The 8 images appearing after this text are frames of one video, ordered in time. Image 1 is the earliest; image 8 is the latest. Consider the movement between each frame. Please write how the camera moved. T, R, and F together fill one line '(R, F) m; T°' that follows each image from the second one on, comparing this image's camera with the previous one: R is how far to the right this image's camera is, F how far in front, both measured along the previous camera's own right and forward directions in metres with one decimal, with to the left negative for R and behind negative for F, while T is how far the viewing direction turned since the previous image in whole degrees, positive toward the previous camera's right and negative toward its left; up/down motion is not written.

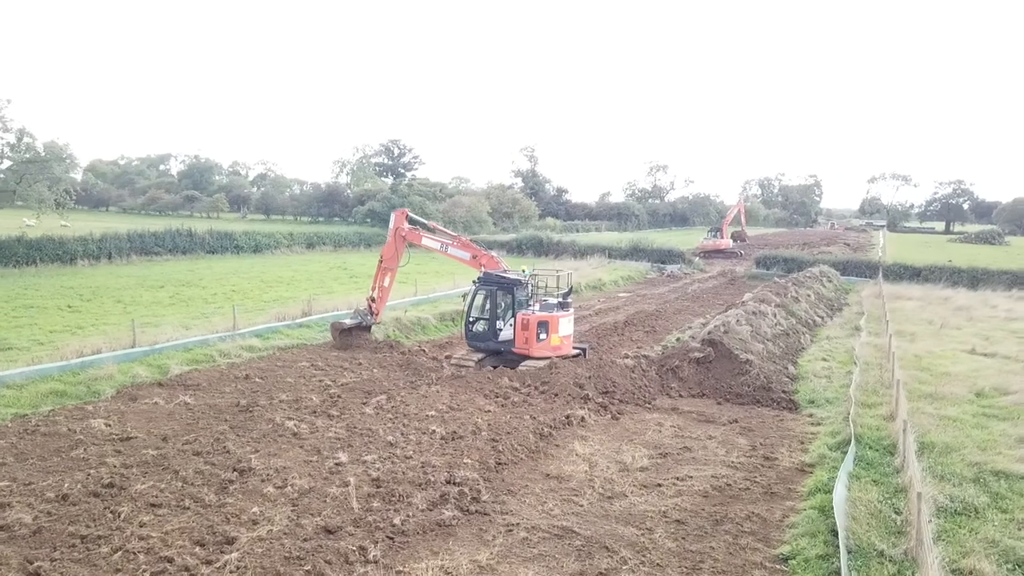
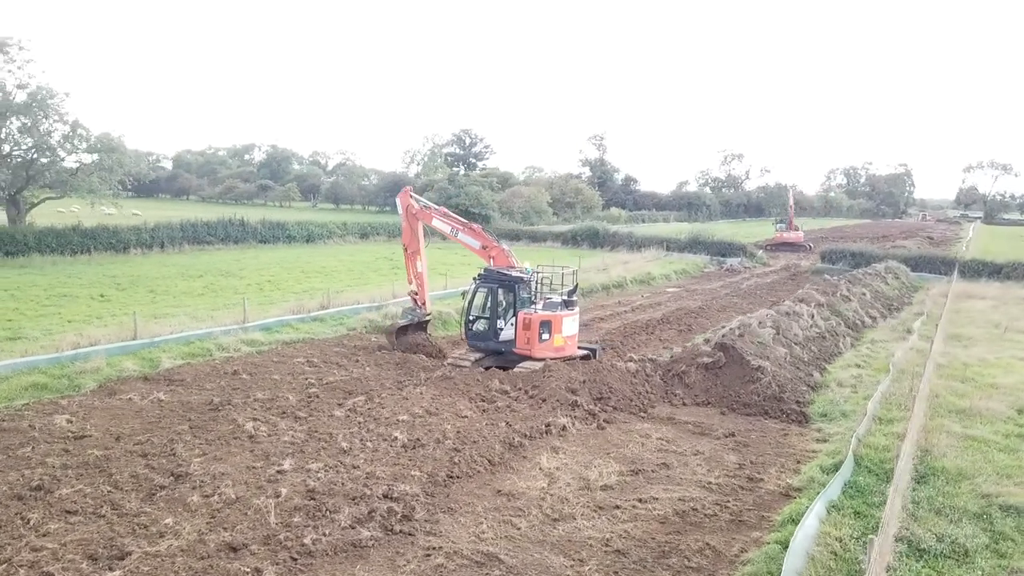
(+1.2, +0.6) m; -6°
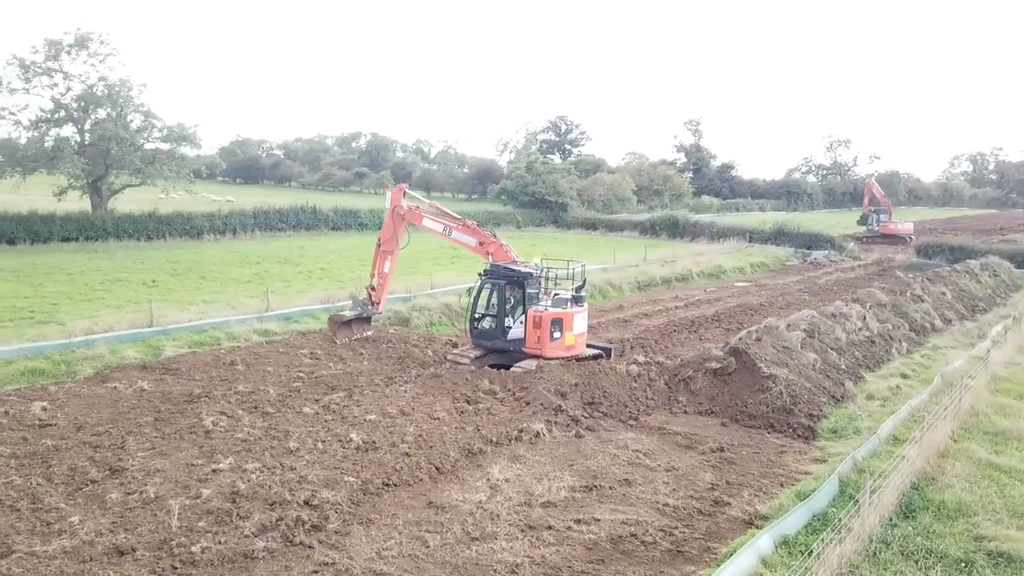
(+1.5, +0.6) m; -7°
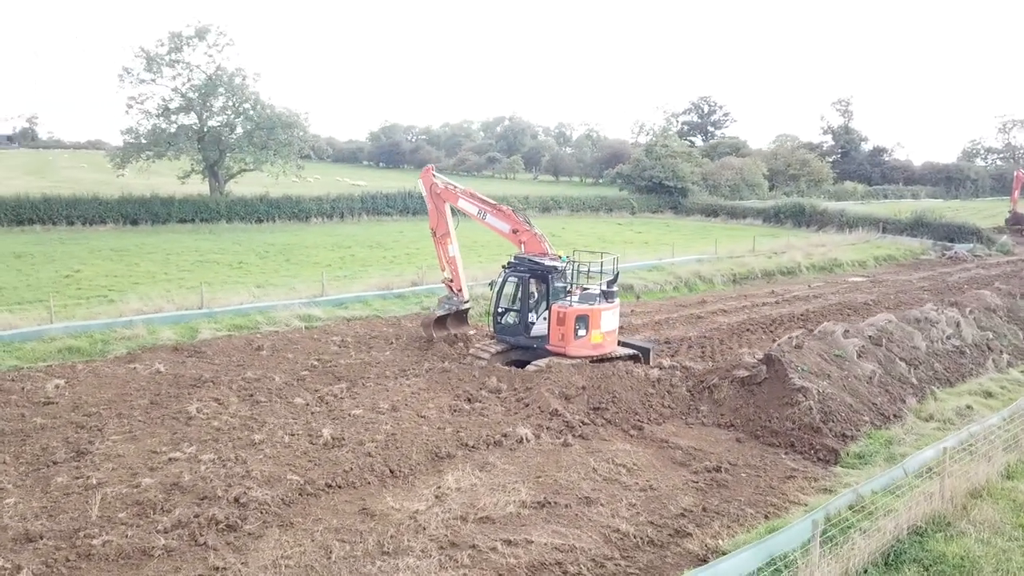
(+1.8, +0.7) m; -10°
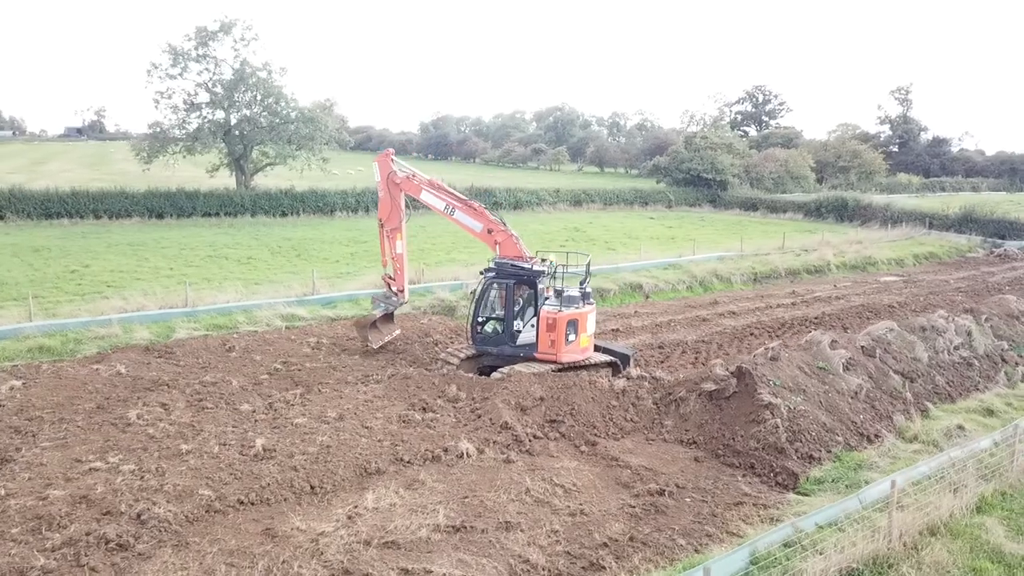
(+1.2, +0.5) m; -4°
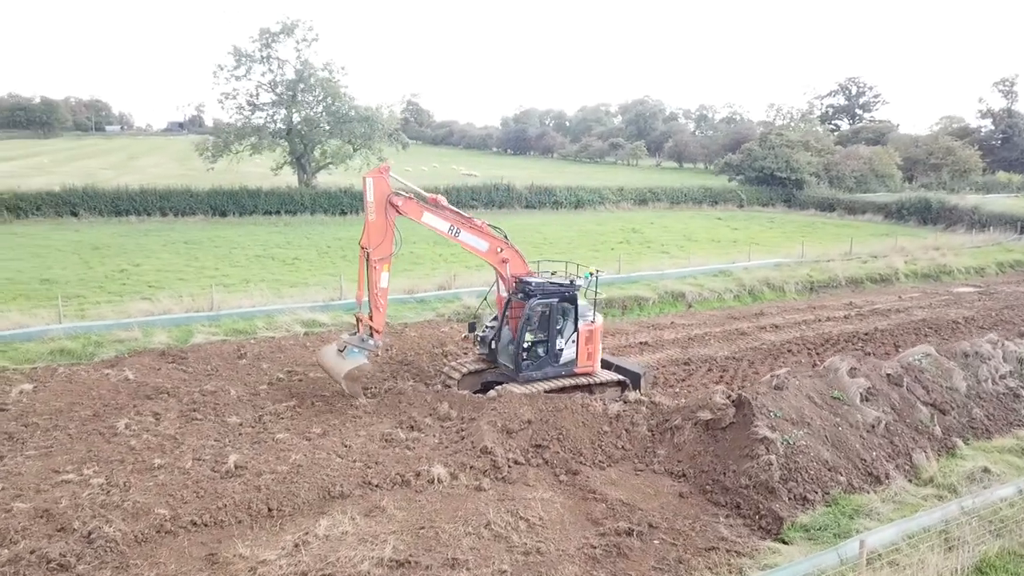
(+1.1, +0.4) m; -6°
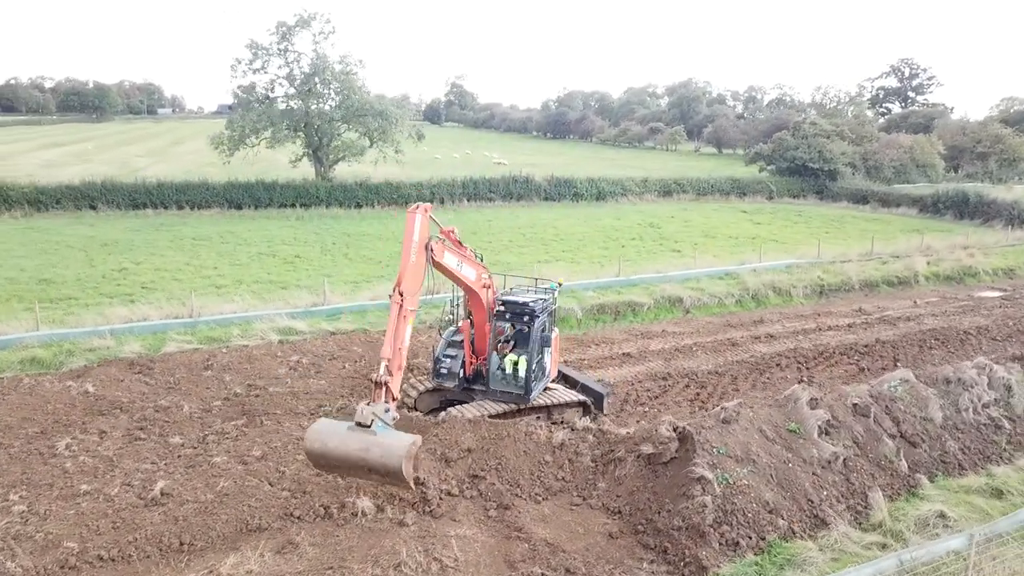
(+1.2, +0.3) m; -3°
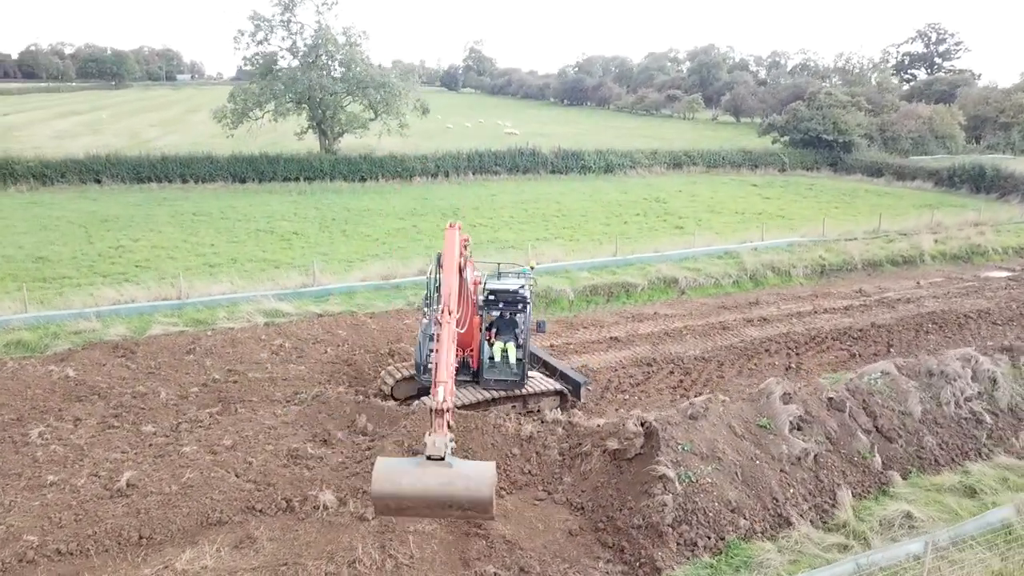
(+0.6, +0.1) m; -1°
